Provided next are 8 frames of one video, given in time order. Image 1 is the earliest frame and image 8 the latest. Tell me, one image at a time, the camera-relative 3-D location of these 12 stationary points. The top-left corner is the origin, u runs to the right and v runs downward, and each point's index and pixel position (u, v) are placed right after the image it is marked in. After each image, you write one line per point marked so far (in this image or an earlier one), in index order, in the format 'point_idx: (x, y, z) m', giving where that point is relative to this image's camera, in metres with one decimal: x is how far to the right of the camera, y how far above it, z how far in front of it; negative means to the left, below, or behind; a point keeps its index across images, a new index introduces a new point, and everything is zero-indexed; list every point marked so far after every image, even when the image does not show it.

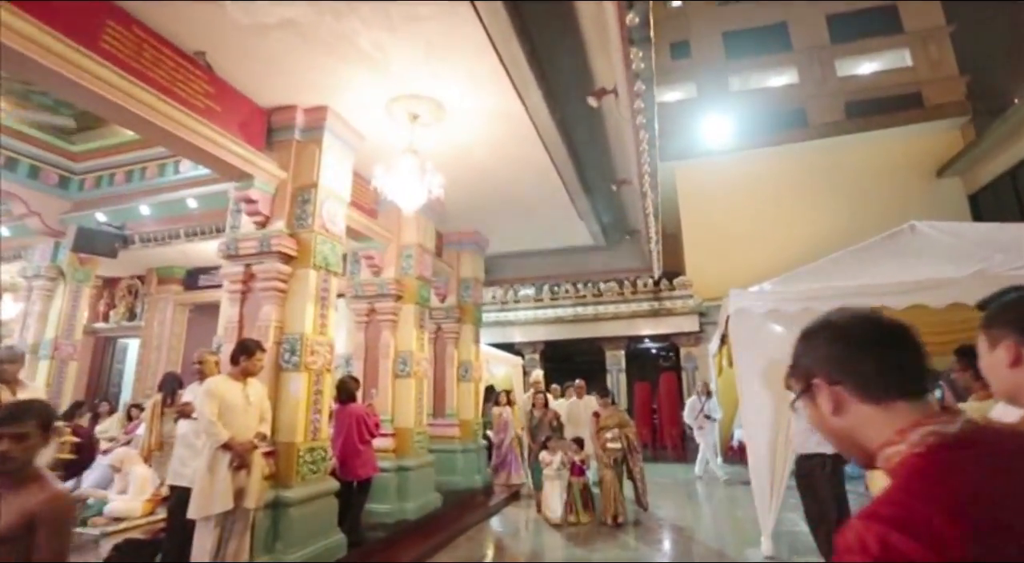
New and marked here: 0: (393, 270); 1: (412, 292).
0: (-1.2, +0.1, +5.0) m
1: (-1.0, -0.1, +5.0) m
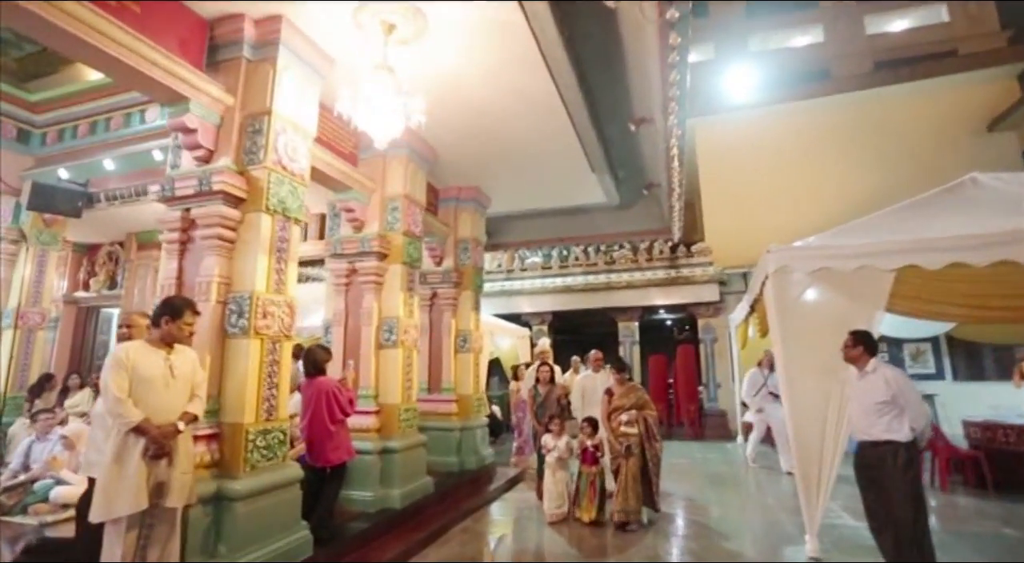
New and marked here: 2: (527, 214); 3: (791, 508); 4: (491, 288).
0: (-1.2, +0.5, +4.4) m
1: (-1.0, +0.3, +4.4) m
2: (+0.2, +0.9, +7.1) m
3: (+2.3, -1.9, +4.3) m
4: (-0.3, -0.1, +9.9) m
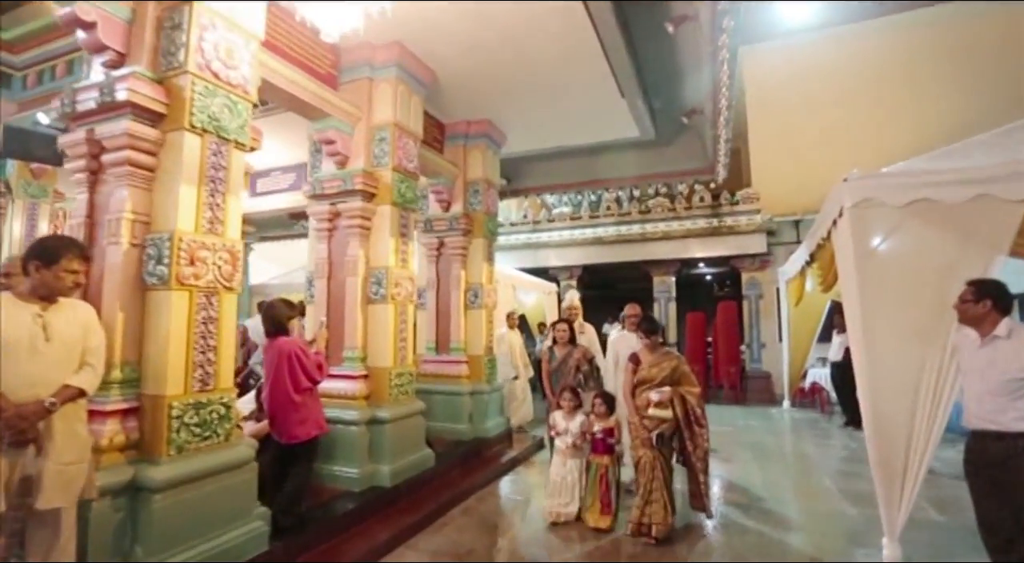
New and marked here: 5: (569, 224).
0: (-1.1, +0.9, +3.7) m
1: (-0.9, +0.7, +3.7) m
2: (+0.5, +1.6, +6.3) m
3: (+2.4, -1.5, +3.6) m
4: (+0.1, +0.7, +9.2) m
5: (+1.0, +1.0, +8.7) m
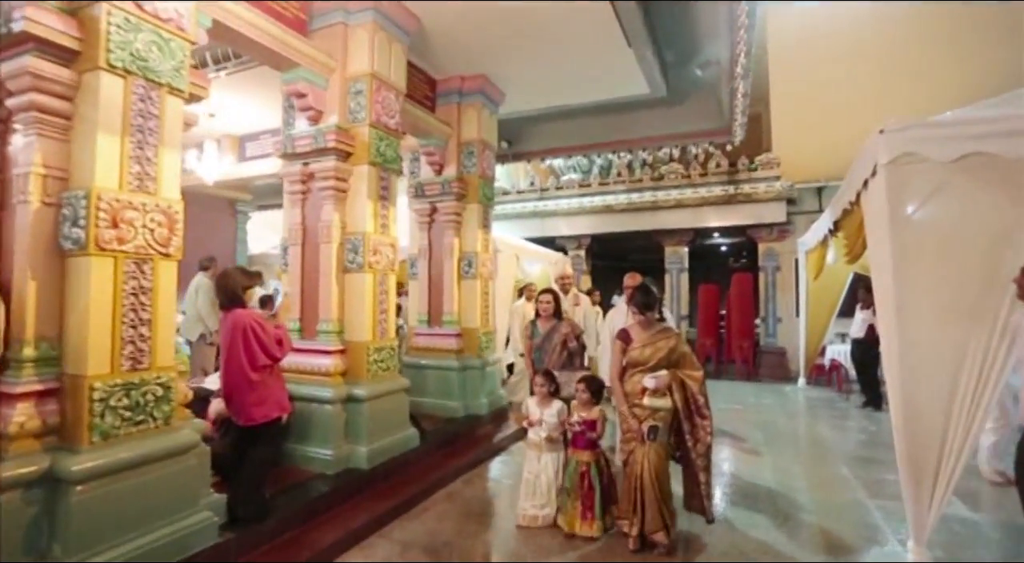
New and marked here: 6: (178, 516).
0: (-1.2, +1.1, +3.4) m
1: (-1.0, +0.9, +3.4) m
2: (+0.5, +1.9, +5.9) m
3: (+2.3, -1.3, +3.3) m
4: (+0.2, +1.2, +8.8) m
5: (+1.1, +1.5, +8.3) m
6: (-1.4, -1.0, +2.1) m
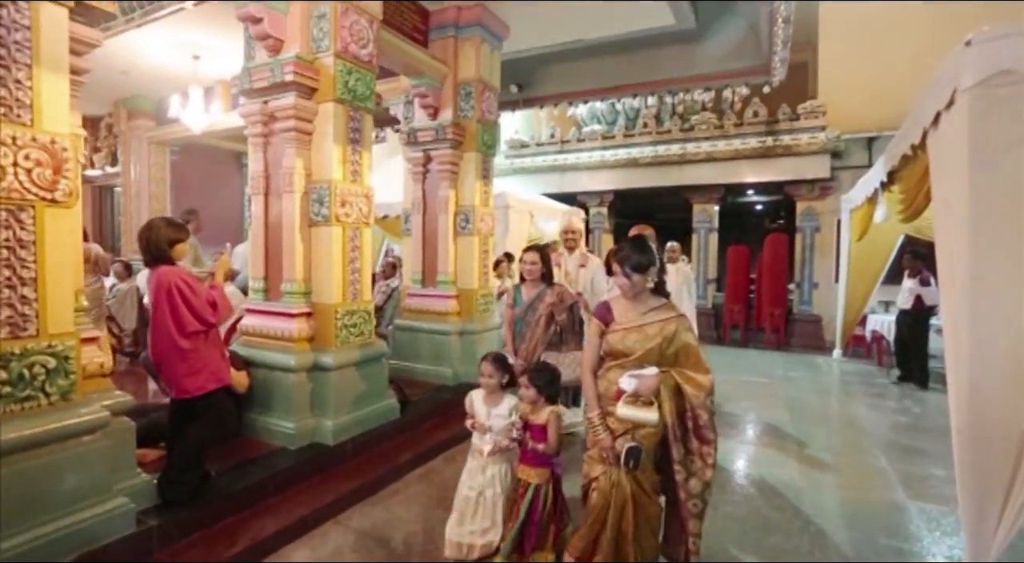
0: (-1.2, +1.3, +2.9) m
1: (-1.0, +1.1, +2.9) m
2: (+0.6, +2.4, +5.3) m
3: (+2.2, -1.1, +2.9) m
4: (+0.5, +1.9, +8.2) m
5: (+1.3, +2.1, +7.7) m
6: (-1.6, -0.8, +1.9) m
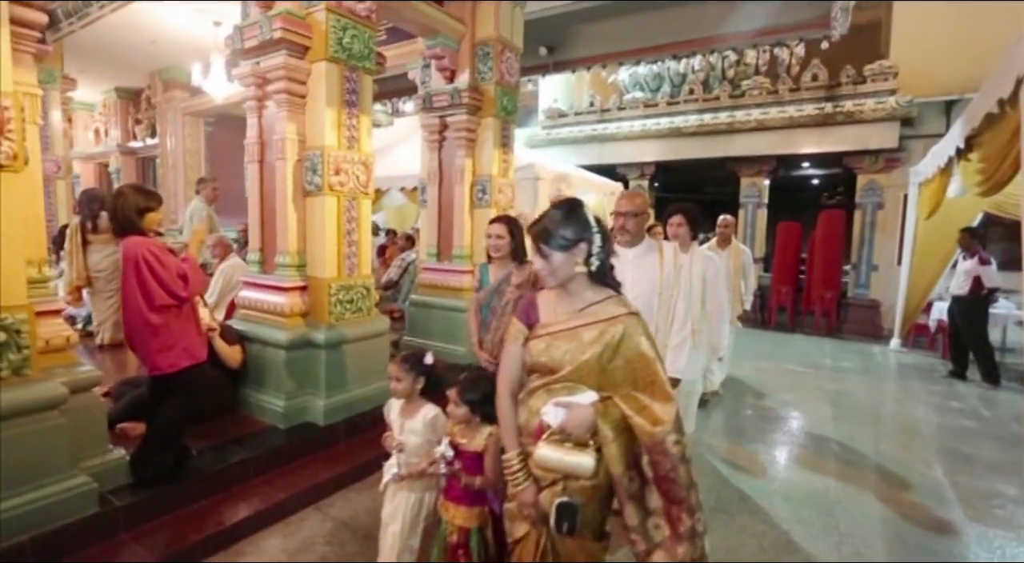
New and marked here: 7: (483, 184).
0: (-1.2, +1.5, +2.7) m
1: (-1.0, +1.3, +2.7) m
2: (+0.8, +2.6, +4.8) m
3: (+2.2, -1.0, +2.5) m
4: (+1.0, +2.3, +7.8) m
5: (+1.8, +2.4, +7.2) m
6: (-1.6, -0.7, +1.8) m
7: (-0.2, +0.8, +4.2) m
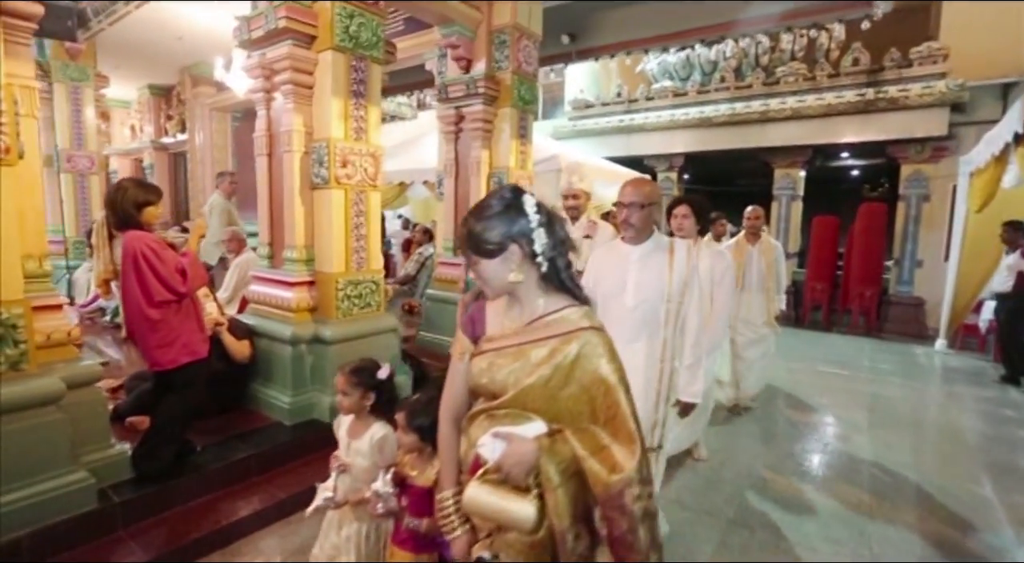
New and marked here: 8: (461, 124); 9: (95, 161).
0: (-1.1, +1.5, +2.7) m
1: (-0.9, +1.3, +2.6) m
2: (+1.0, +2.6, +4.6) m
3: (+2.2, -1.0, +2.2) m
4: (+1.3, +2.3, +7.6) m
5: (+2.1, +2.4, +6.9) m
6: (-1.6, -0.7, +1.8) m
7: (-0.1, +0.8, +4.1) m
8: (-0.4, +1.3, +4.2) m
9: (-4.9, +1.4, +6.0) m
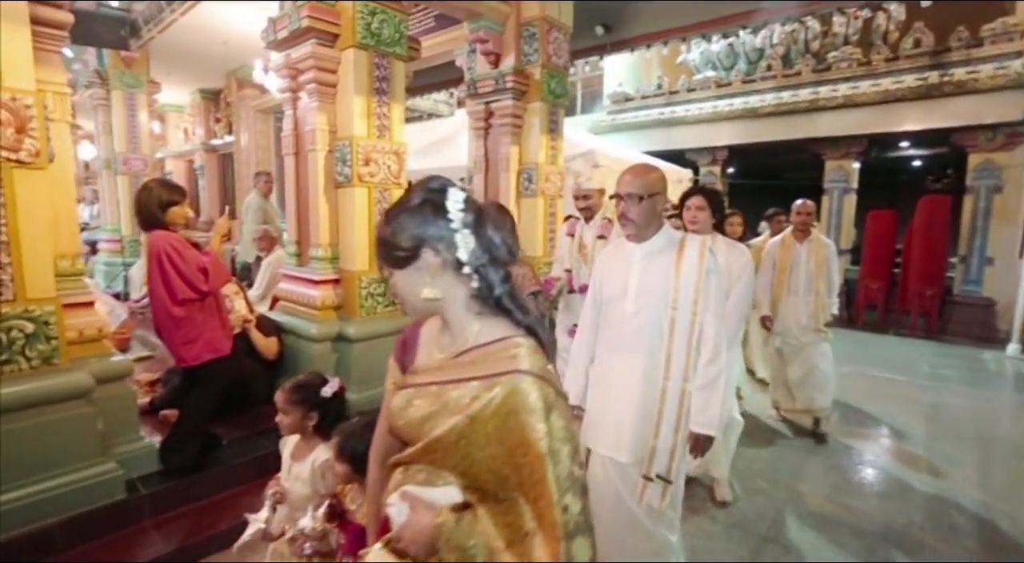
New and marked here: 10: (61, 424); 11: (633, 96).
0: (-1.0, +1.5, +2.7) m
1: (-0.8, +1.3, +2.6) m
2: (+1.3, +2.6, +4.5) m
3: (+2.3, -1.0, +2.0) m
4: (+1.8, +2.4, +7.4) m
5: (+2.5, +2.5, +6.7) m
6: (-1.6, -0.7, +1.9) m
7: (+0.1, +0.8, +4.0) m
8: (-0.2, +1.3, +4.1) m
9: (-4.5, +1.5, +6.3) m
10: (-1.6, -0.5, +1.8) m
11: (+1.7, +2.6, +7.2) m
